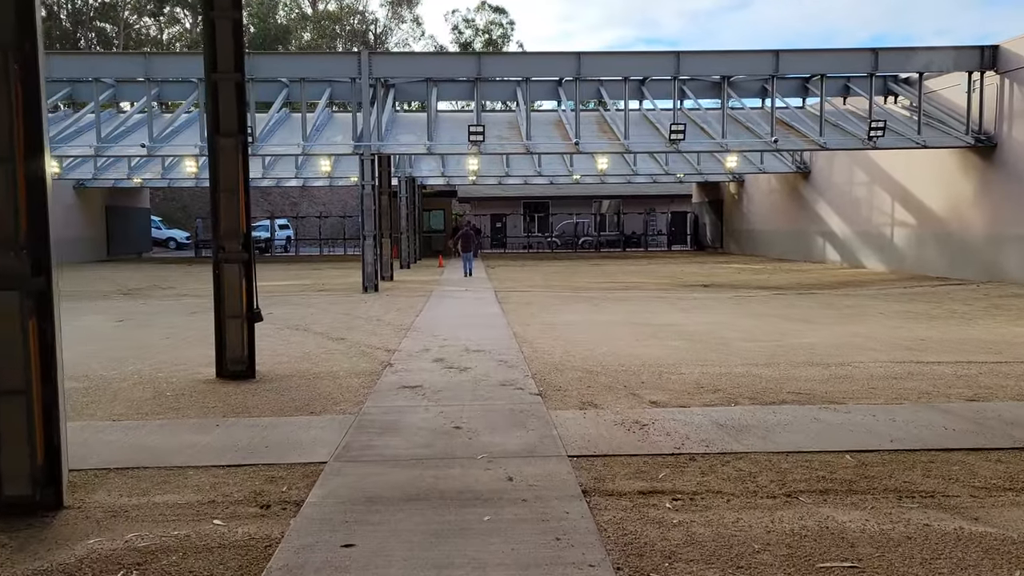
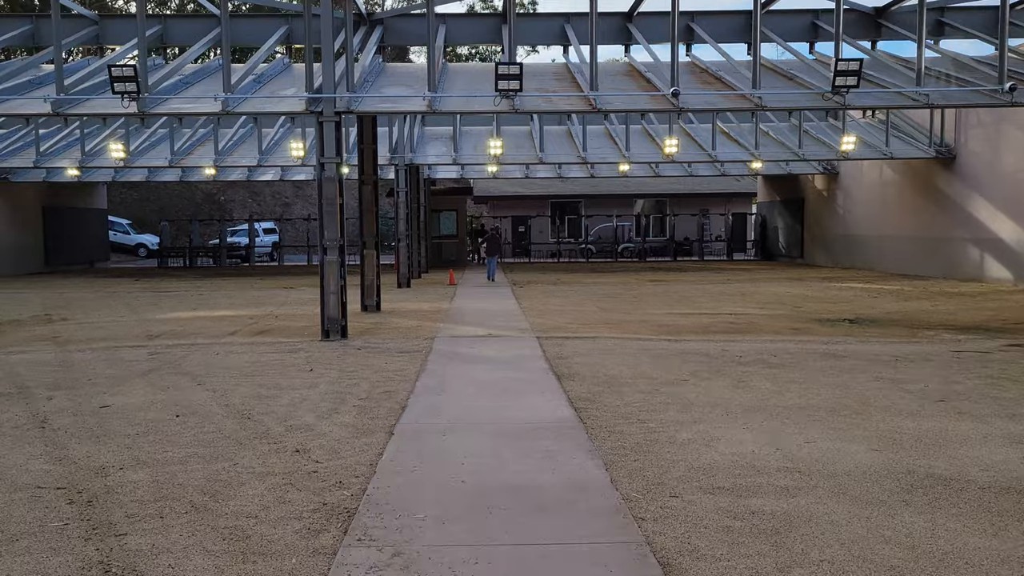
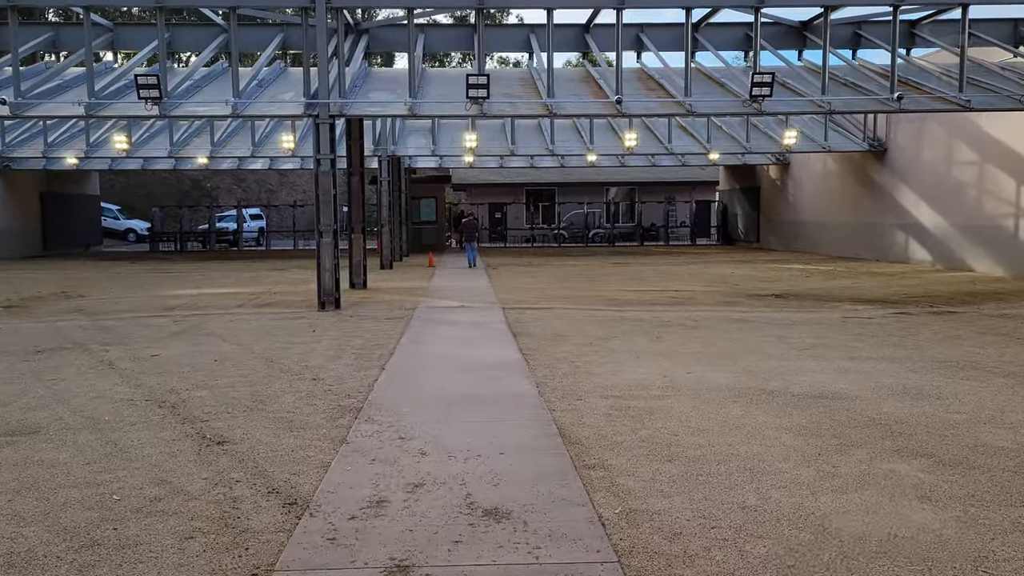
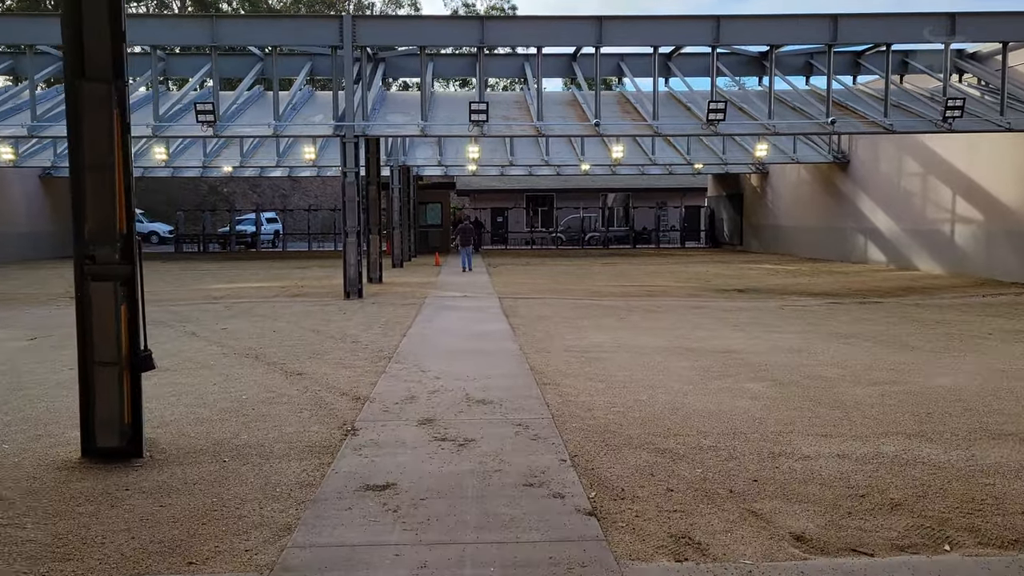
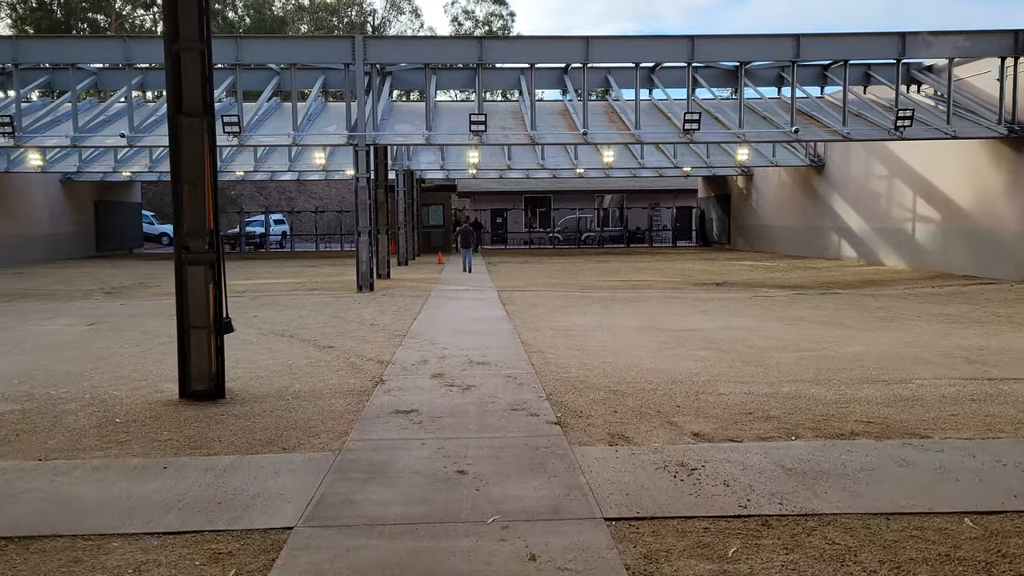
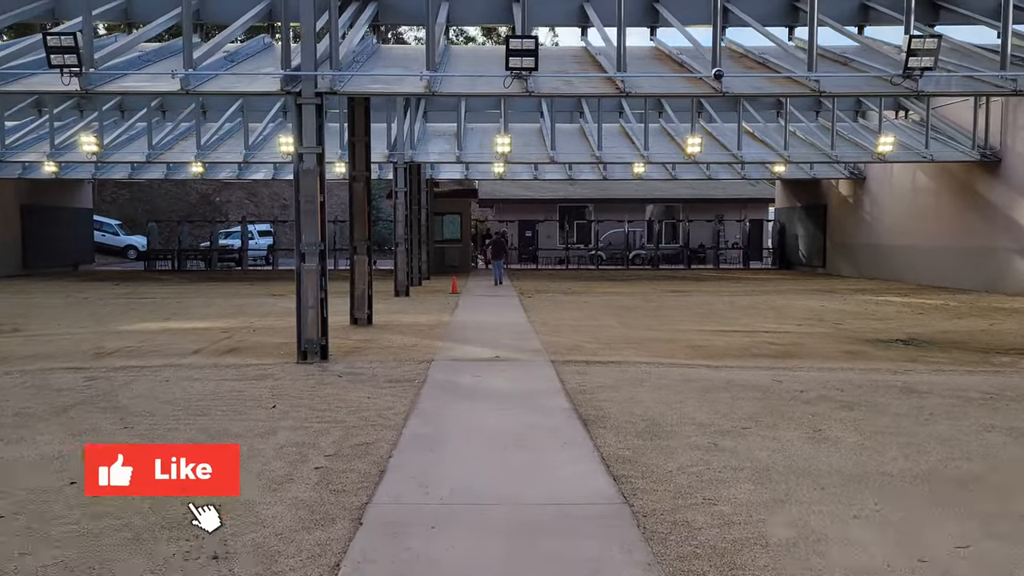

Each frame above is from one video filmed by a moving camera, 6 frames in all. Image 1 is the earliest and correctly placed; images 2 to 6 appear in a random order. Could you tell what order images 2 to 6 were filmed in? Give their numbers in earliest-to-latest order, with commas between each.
5, 4, 3, 2, 6
